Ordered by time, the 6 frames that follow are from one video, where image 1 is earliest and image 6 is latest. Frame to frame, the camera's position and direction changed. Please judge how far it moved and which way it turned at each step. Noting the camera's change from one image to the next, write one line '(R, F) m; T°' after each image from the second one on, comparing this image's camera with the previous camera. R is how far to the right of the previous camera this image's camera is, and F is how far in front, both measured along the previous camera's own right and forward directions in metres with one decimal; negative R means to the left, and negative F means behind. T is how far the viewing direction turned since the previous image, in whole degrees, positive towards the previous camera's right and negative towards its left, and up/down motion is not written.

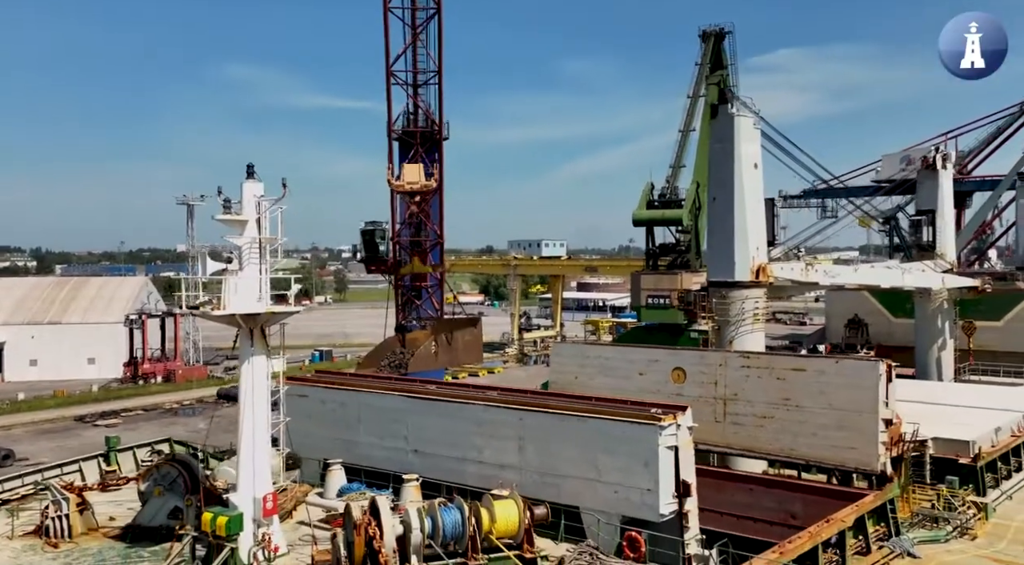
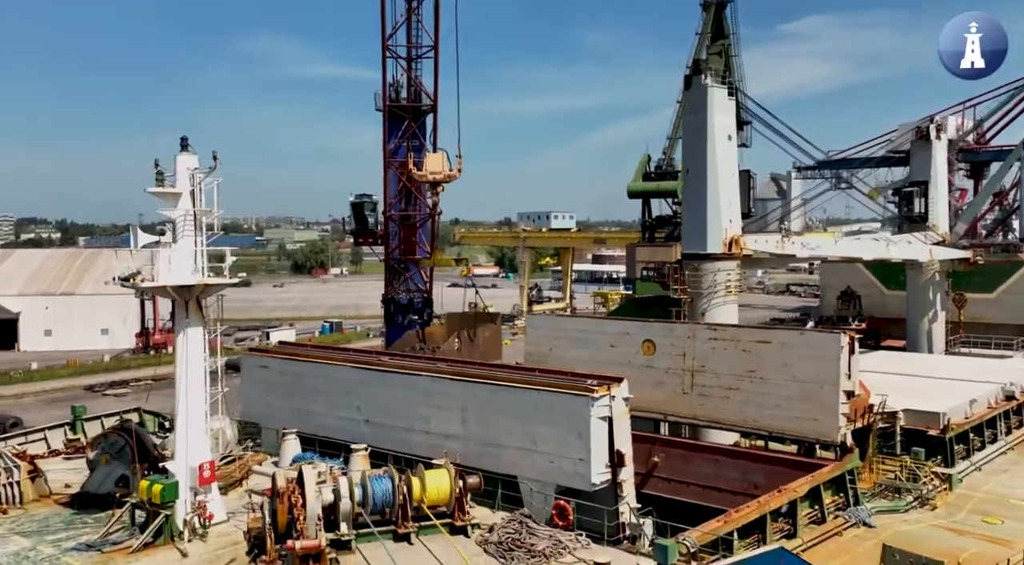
(+0.8, -0.1) m; -1°
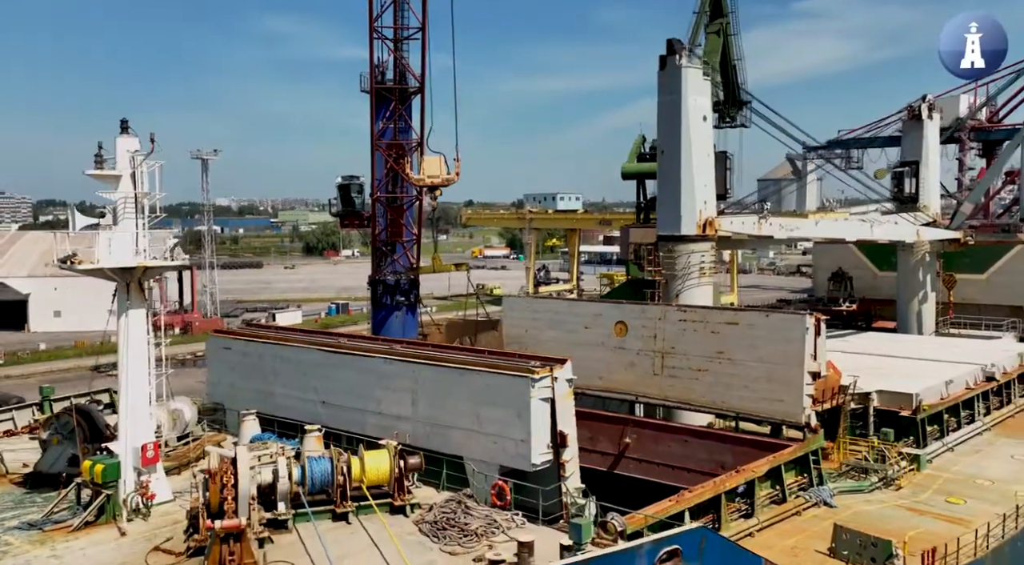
(+0.7, 0.0) m; -1°
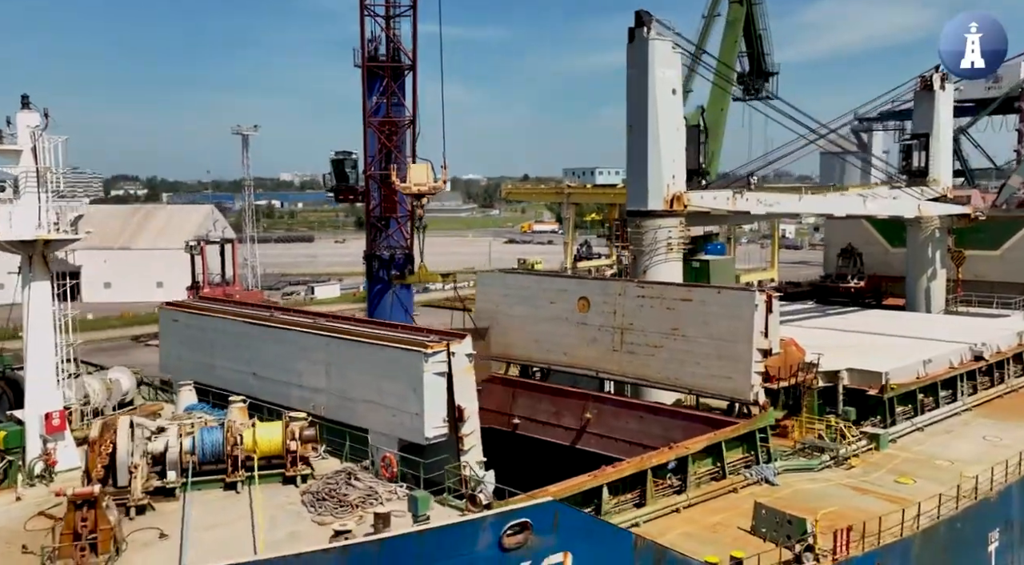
(+1.5, 0.0) m; -3°
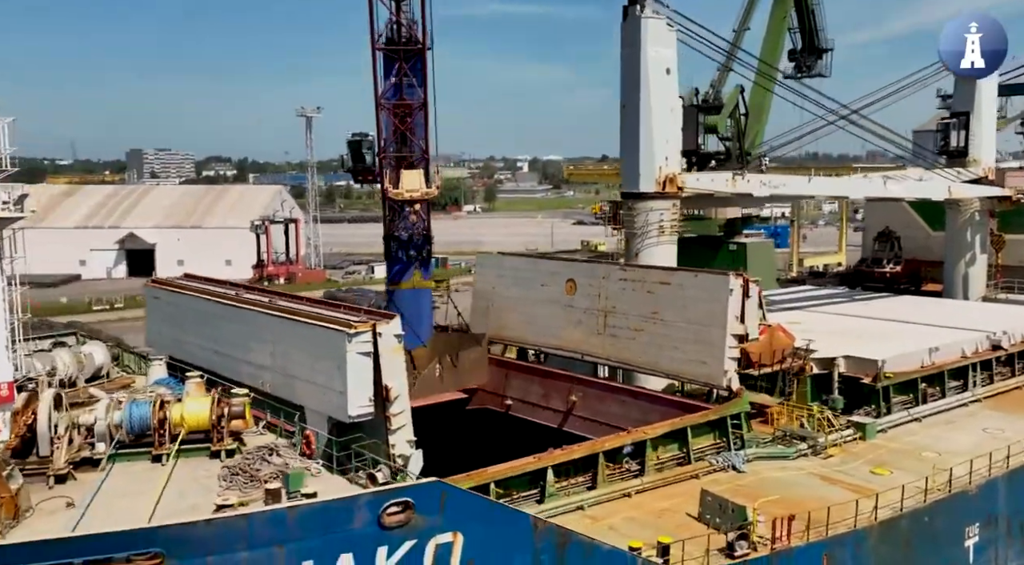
(+1.5, +0.1) m; -4°
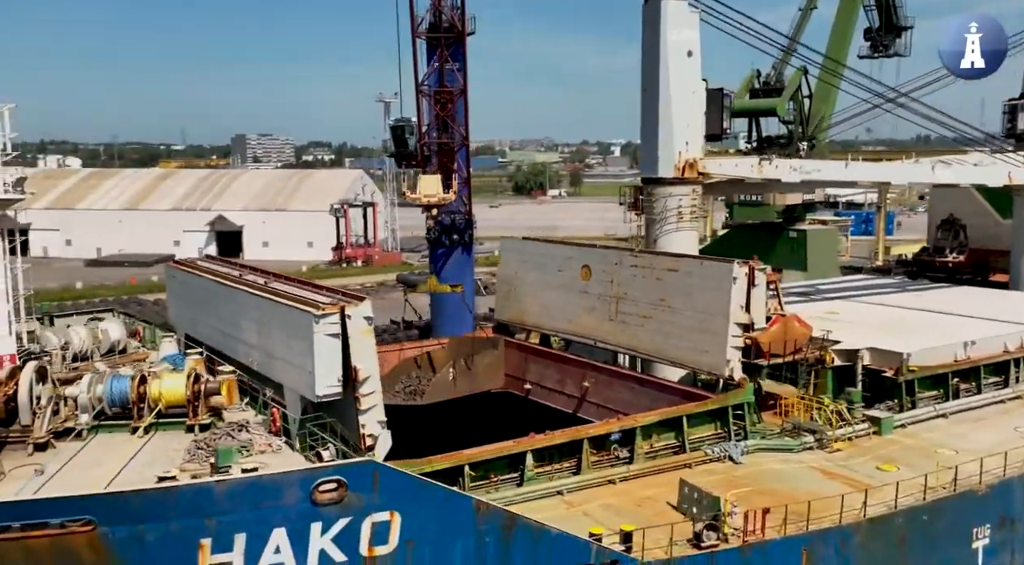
(+1.2, 0.0) m; -5°
